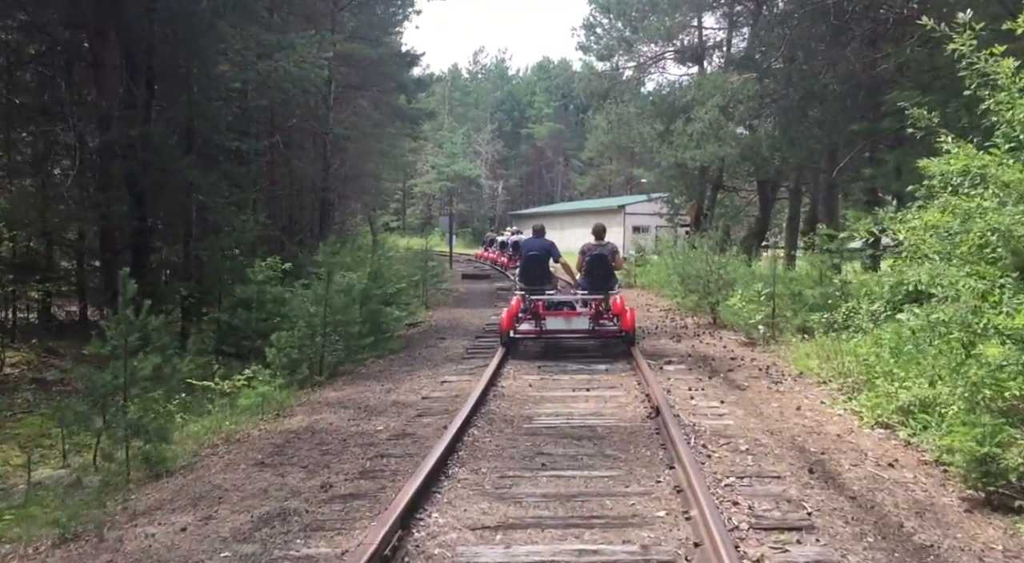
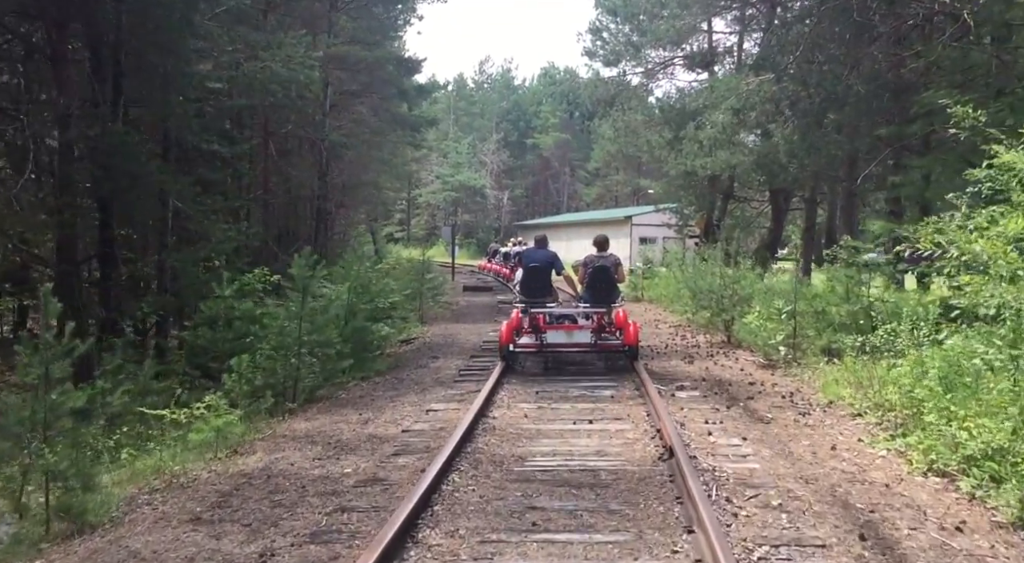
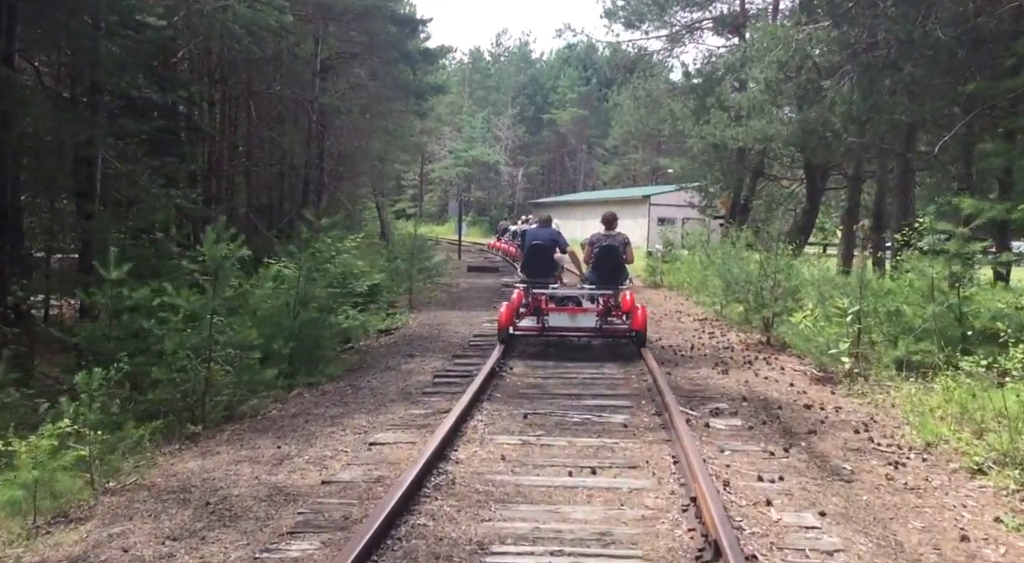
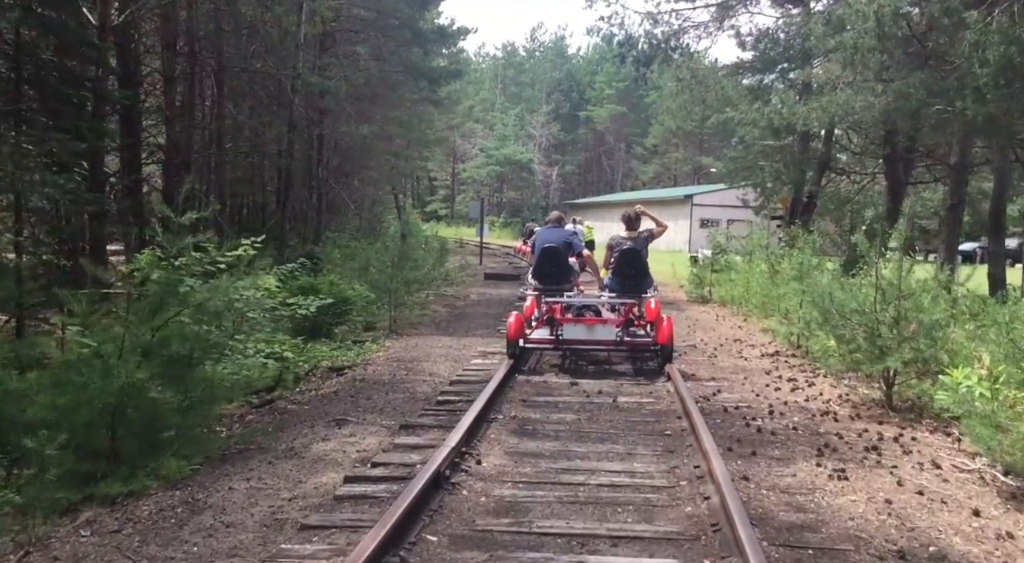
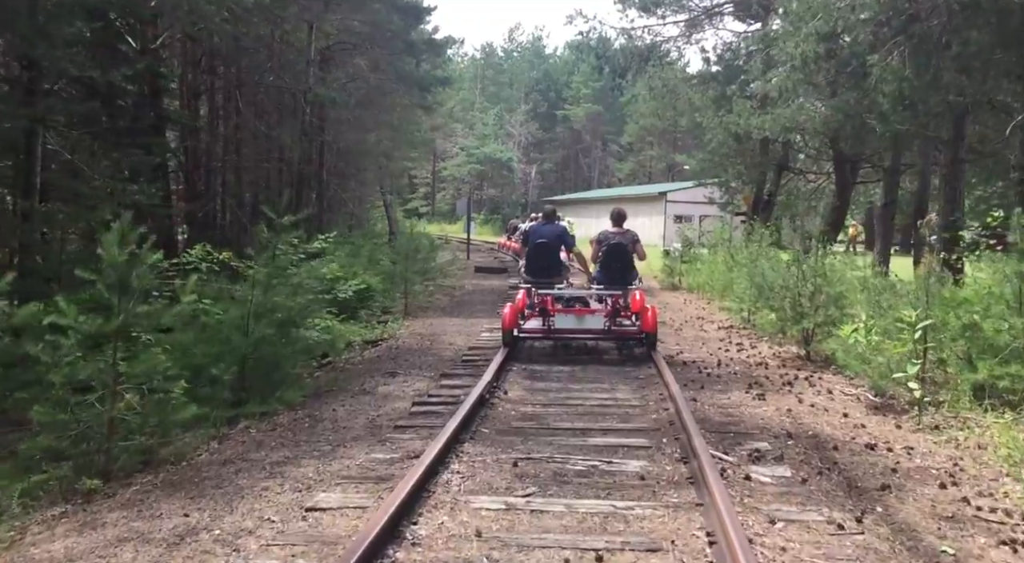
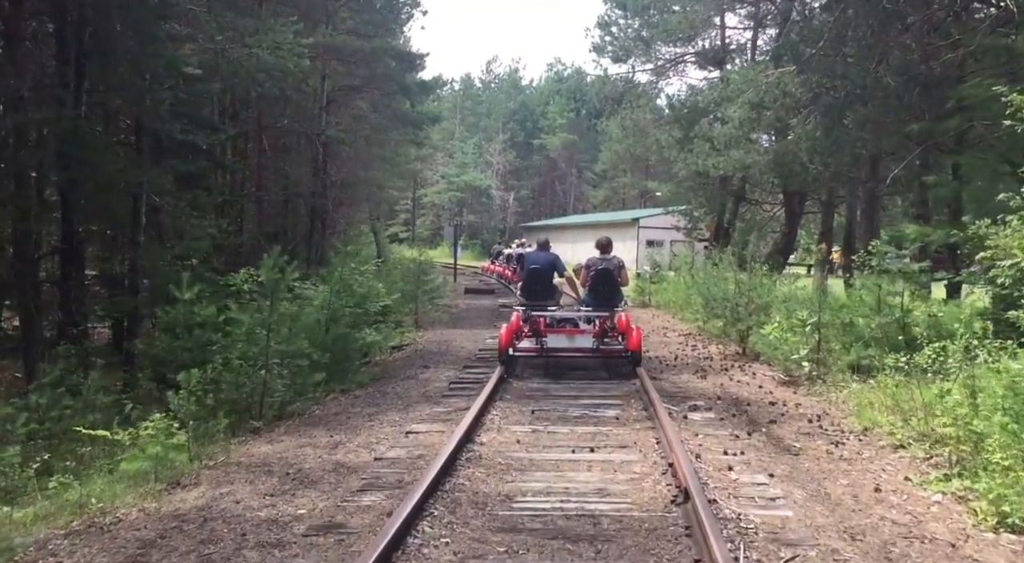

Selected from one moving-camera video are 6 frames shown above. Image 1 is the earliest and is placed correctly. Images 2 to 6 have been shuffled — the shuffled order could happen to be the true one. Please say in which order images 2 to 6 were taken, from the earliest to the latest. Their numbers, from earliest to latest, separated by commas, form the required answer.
2, 6, 3, 5, 4
